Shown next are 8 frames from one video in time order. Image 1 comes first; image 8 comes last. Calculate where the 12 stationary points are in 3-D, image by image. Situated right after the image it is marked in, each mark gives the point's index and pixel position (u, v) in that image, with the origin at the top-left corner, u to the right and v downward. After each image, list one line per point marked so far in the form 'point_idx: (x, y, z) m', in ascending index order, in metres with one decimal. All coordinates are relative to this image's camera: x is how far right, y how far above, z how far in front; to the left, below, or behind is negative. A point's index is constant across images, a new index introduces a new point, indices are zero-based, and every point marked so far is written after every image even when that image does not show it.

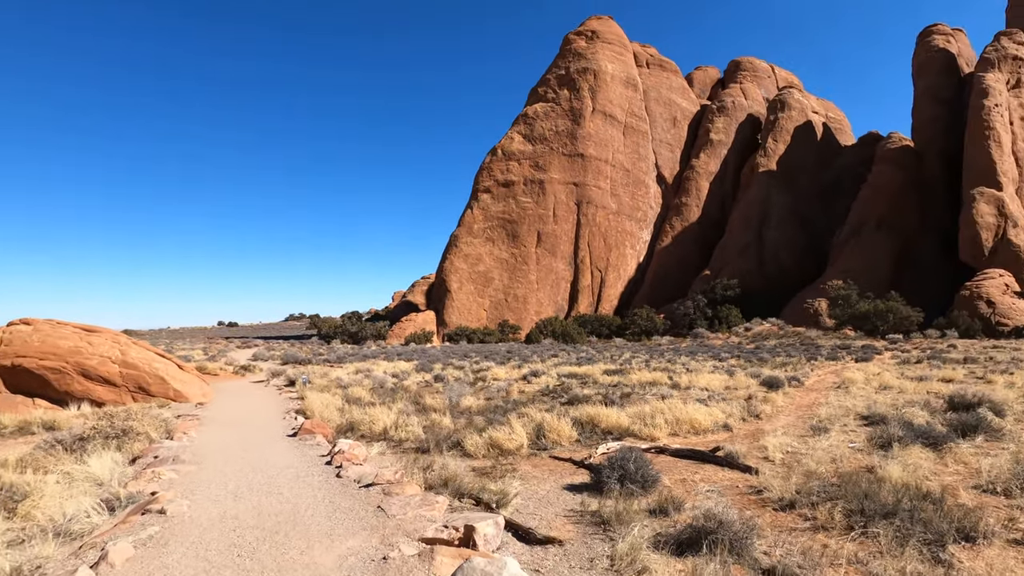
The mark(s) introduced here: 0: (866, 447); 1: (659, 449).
0: (+4.8, -2.2, +5.8) m
1: (+2.1, -2.4, +6.6) m
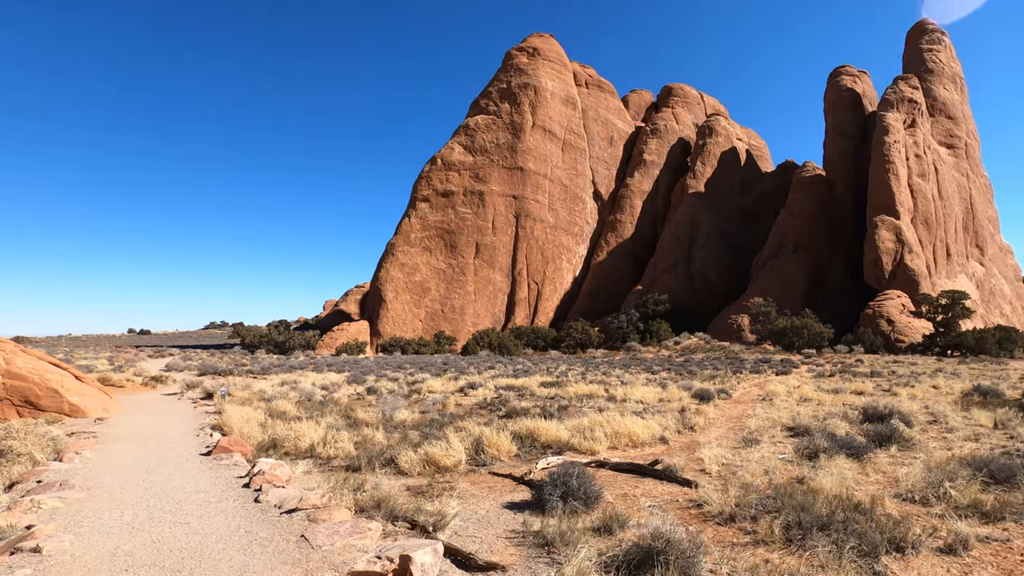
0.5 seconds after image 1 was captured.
0: (+4.0, -2.4, +6.1) m
1: (+1.3, -2.6, +6.6) m
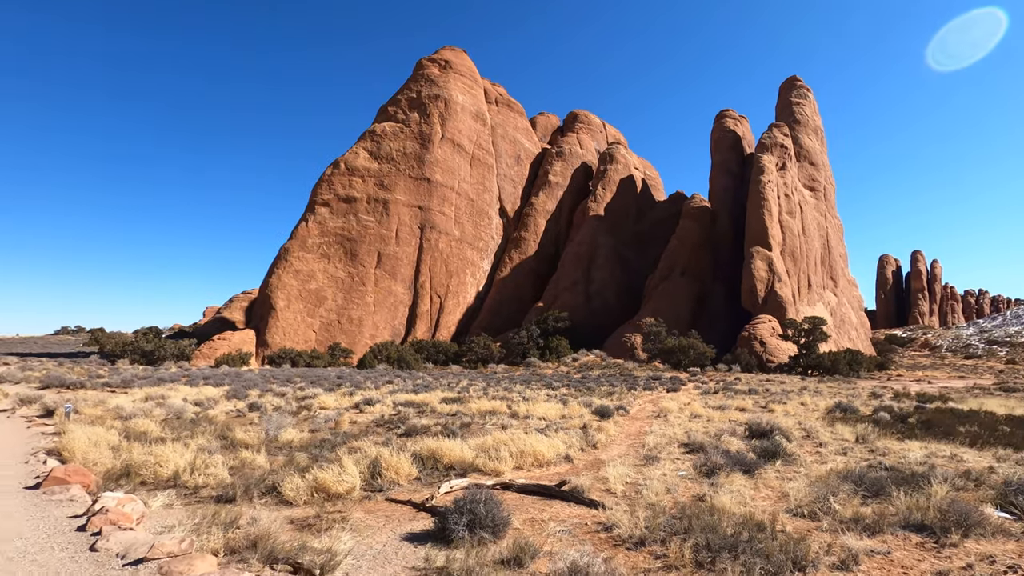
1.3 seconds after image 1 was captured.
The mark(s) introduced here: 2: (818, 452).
0: (+2.7, -2.8, +6.5) m
1: (-0.1, -2.8, +6.4) m
2: (+5.7, -3.0, +8.1) m
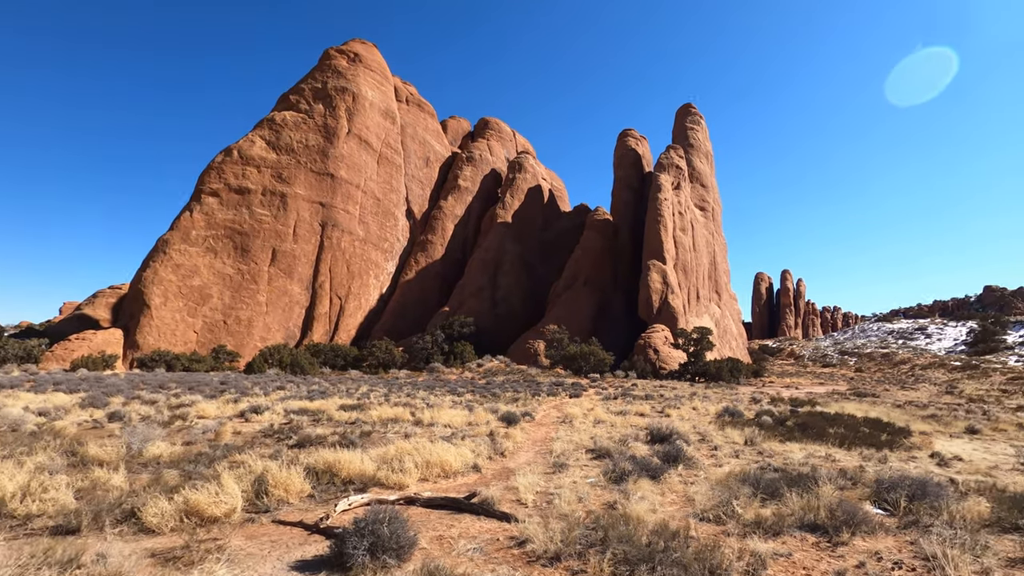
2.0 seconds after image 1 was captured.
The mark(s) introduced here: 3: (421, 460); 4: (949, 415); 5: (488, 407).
0: (+1.4, -2.9, +6.7) m
1: (-1.4, -2.9, +6.0) m
2: (+3.9, -3.3, +8.8) m
3: (-1.6, -3.0, +7.8) m
4: (+16.4, -4.8, +16.6) m
5: (-1.0, -4.1, +15.5) m
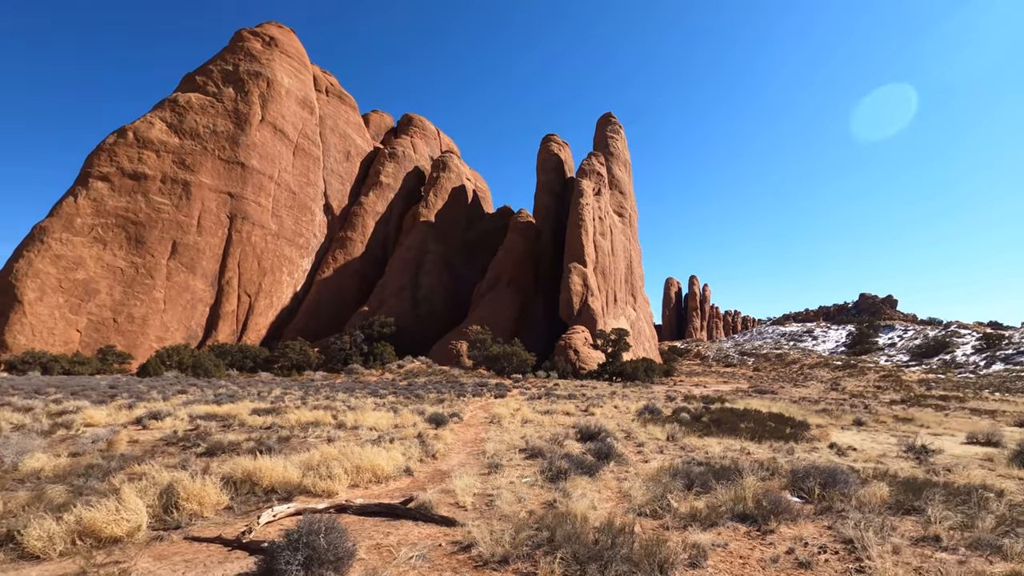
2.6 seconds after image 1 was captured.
0: (+0.4, -2.9, +6.8) m
1: (-2.2, -2.9, +5.7) m
2: (+2.7, -3.4, +9.3) m
3: (-2.7, -3.0, +7.4) m
4: (+13.8, -5.2, +18.9) m
5: (-3.2, -4.1, +15.1) m
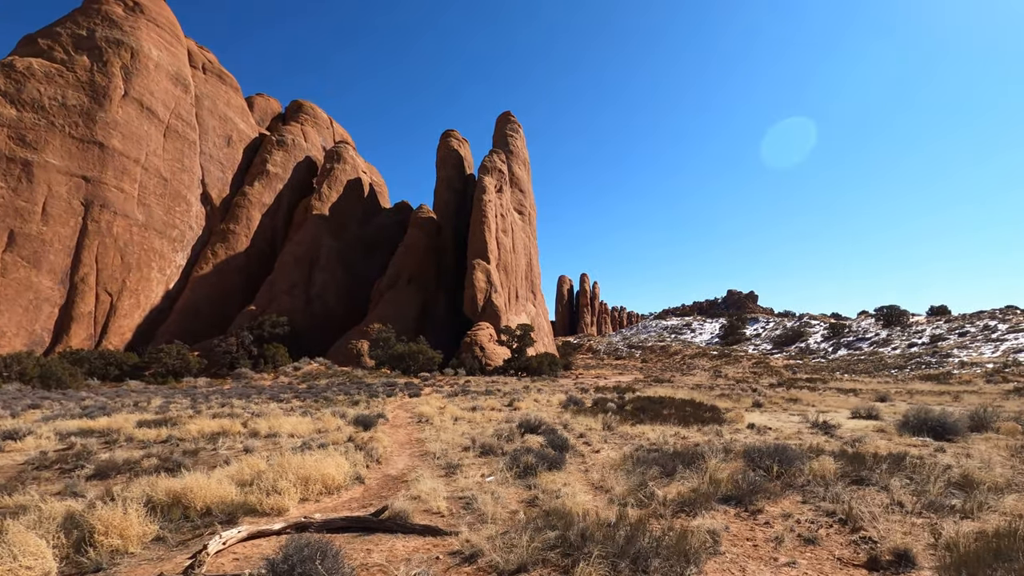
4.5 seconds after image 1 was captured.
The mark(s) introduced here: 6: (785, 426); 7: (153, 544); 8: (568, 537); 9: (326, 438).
0: (0.0, -2.8, +6.6) m
1: (-2.4, -2.7, +5.0) m
2: (+1.7, -3.3, +9.5) m
3: (-3.2, -2.9, +6.6) m
4: (+10.7, -5.1, +21.1) m
5: (-5.2, -4.0, +14.1) m
6: (+7.3, -3.7, +12.0) m
7: (-3.9, -2.8, +4.8) m
8: (+0.4, -2.2, +4.1) m
9: (-3.9, -3.5, +10.1) m
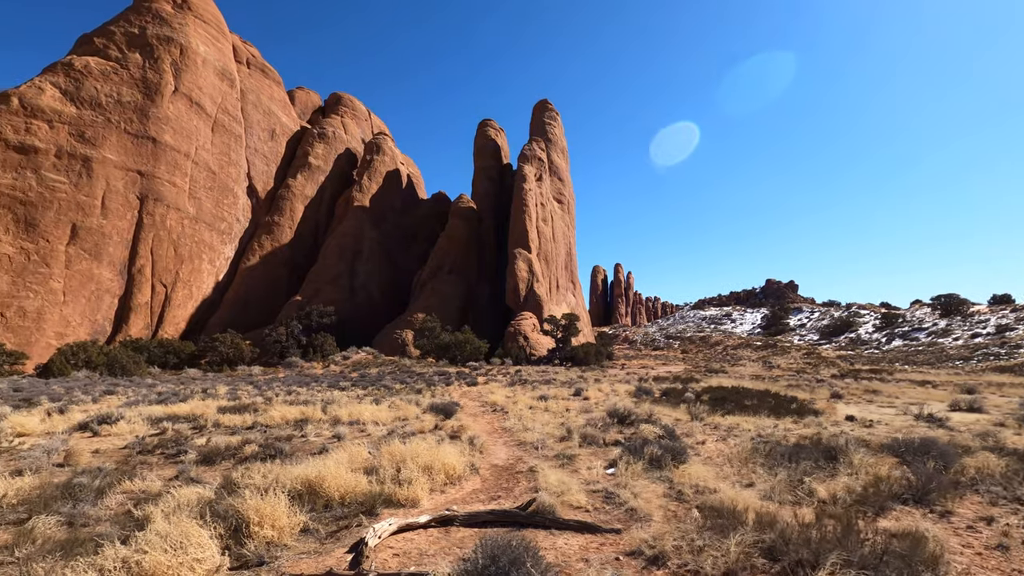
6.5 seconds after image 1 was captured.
0: (+1.7, -2.5, +6.2) m
1: (-0.7, -2.5, +4.7) m
2: (+3.6, -2.9, +8.9) m
3: (-1.4, -2.6, +6.4) m
4: (+13.3, -4.4, +20.0) m
5: (-3.0, -3.5, +14.0) m
6: (+9.4, -3.3, +11.1) m
7: (-2.2, -2.6, +4.5) m
8: (+2.0, -2.0, +3.6) m
9: (-2.0, -3.1, +9.9) m
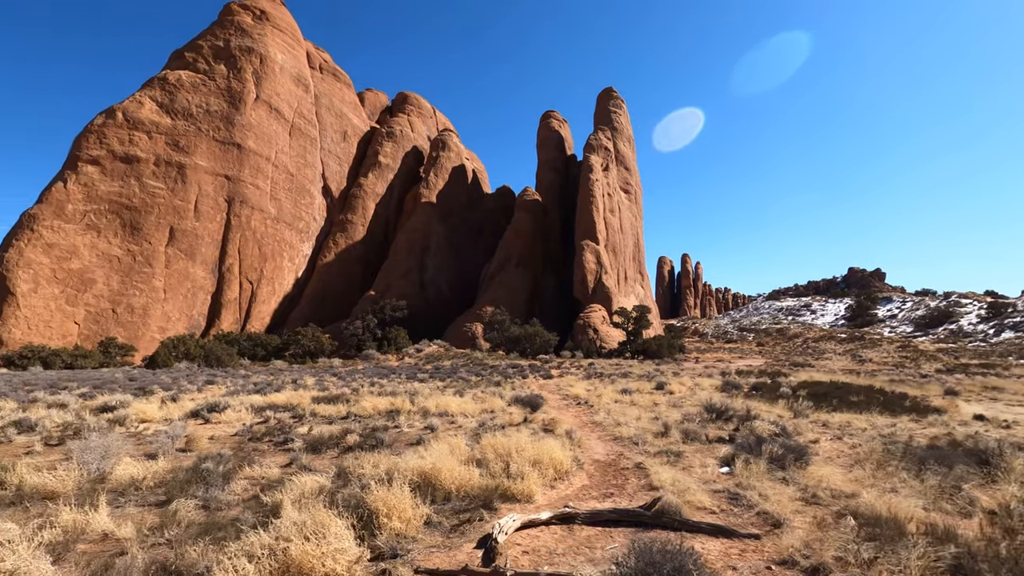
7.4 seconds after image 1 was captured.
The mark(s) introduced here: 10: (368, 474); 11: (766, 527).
0: (+3.2, -2.4, +5.8) m
1: (+0.6, -2.4, +4.7) m
2: (+5.4, -2.7, +8.3) m
3: (+0.1, -2.5, +6.4) m
4: (+16.4, -3.8, +18.2) m
5: (-0.5, -3.3, +14.1) m
6: (+11.4, -2.9, +9.8) m
7: (-0.9, -2.5, +4.6) m
8: (+3.1, -1.9, +3.2) m
9: (0.0, -3.0, +10.0) m
10: (-1.8, -2.4, +5.6) m
11: (+2.5, -2.3, +4.4) m
